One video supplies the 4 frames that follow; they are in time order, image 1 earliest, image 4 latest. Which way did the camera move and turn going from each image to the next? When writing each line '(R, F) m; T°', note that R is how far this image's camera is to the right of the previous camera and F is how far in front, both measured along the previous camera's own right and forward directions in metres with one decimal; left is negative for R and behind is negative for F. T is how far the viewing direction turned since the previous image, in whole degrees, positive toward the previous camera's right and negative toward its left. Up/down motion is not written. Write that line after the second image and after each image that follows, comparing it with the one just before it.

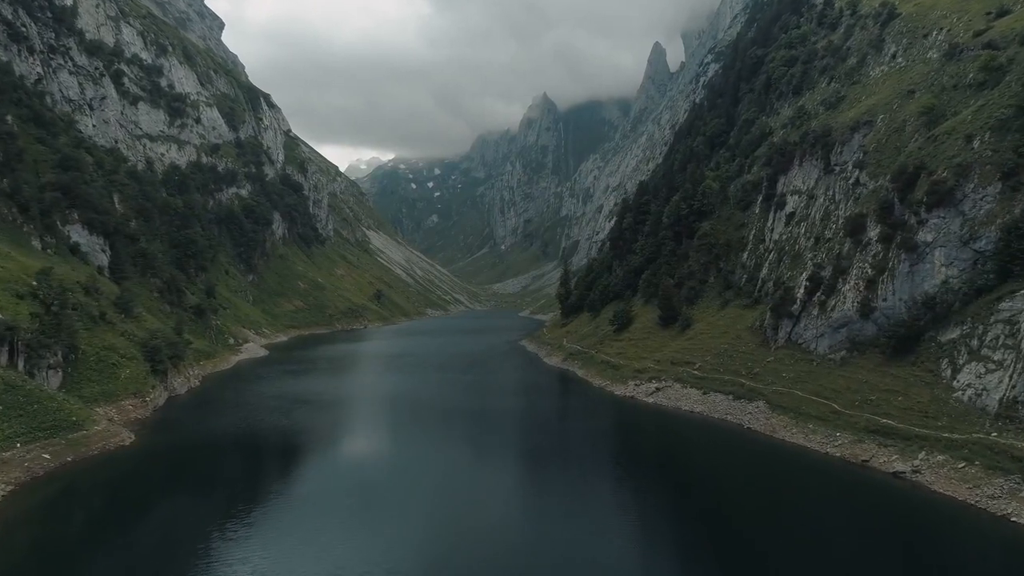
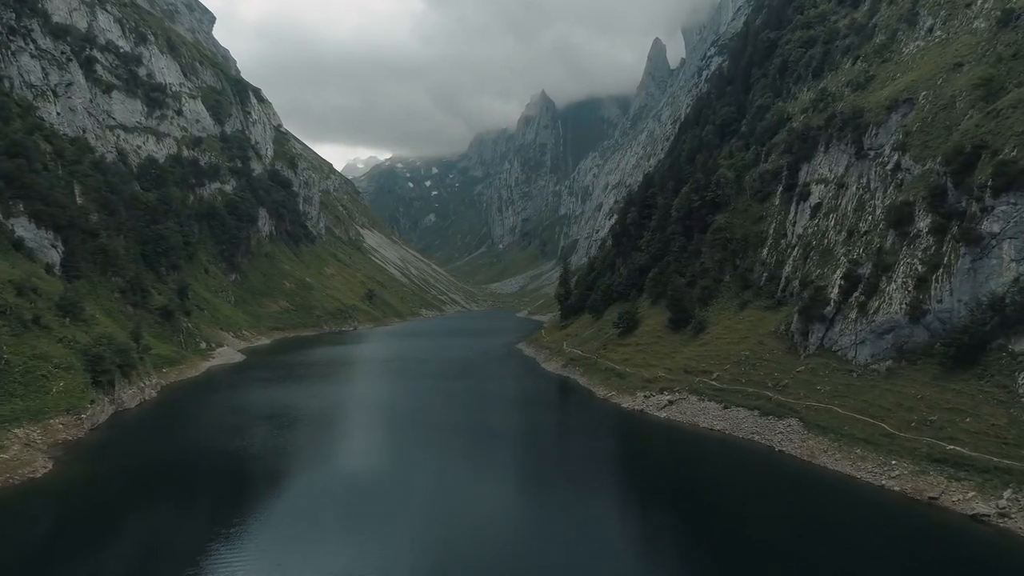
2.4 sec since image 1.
(+0.5, +8.4) m; 0°
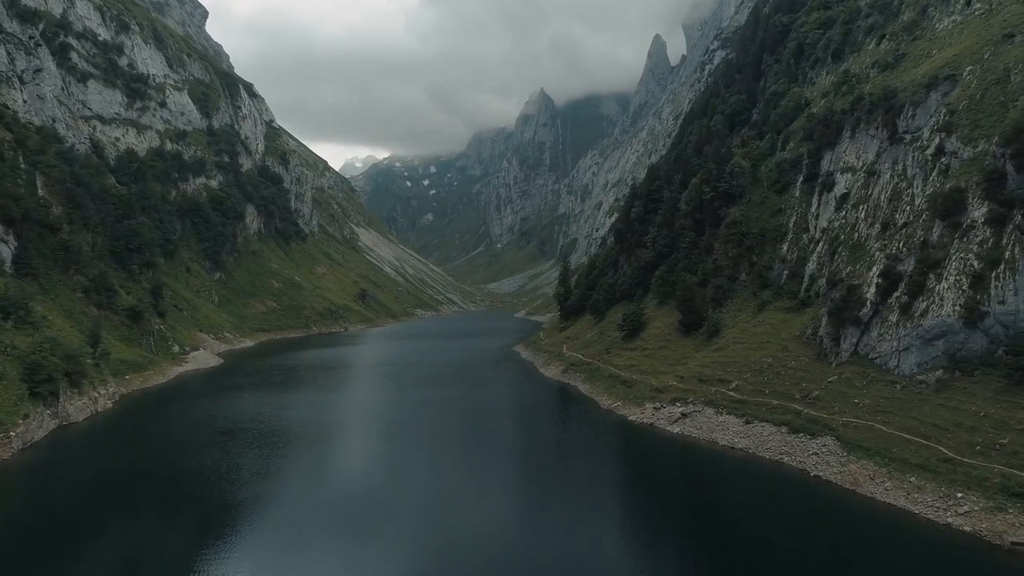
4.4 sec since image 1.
(+0.5, +7.0) m; 0°
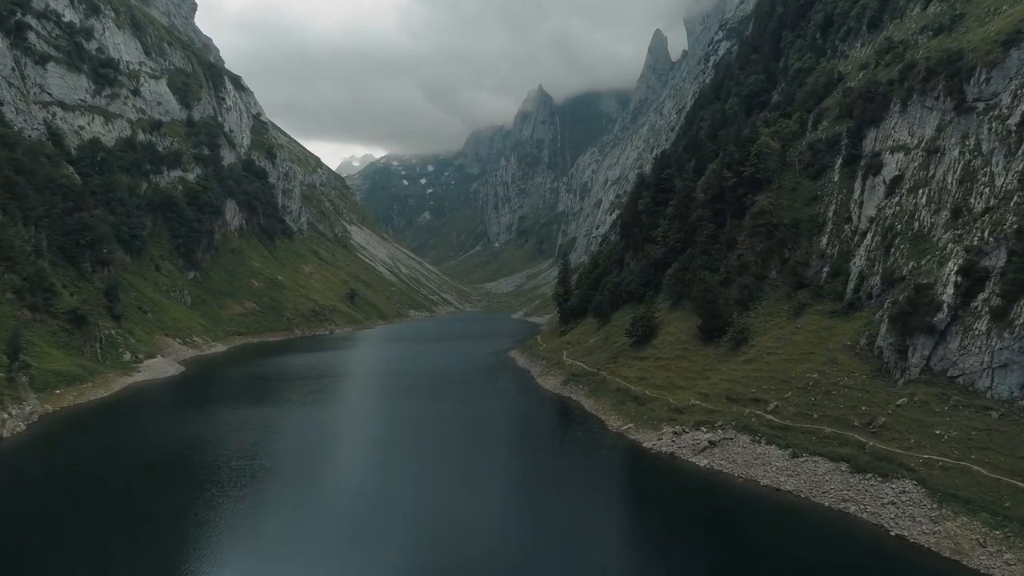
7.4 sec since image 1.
(+0.7, +10.4) m; 0°
